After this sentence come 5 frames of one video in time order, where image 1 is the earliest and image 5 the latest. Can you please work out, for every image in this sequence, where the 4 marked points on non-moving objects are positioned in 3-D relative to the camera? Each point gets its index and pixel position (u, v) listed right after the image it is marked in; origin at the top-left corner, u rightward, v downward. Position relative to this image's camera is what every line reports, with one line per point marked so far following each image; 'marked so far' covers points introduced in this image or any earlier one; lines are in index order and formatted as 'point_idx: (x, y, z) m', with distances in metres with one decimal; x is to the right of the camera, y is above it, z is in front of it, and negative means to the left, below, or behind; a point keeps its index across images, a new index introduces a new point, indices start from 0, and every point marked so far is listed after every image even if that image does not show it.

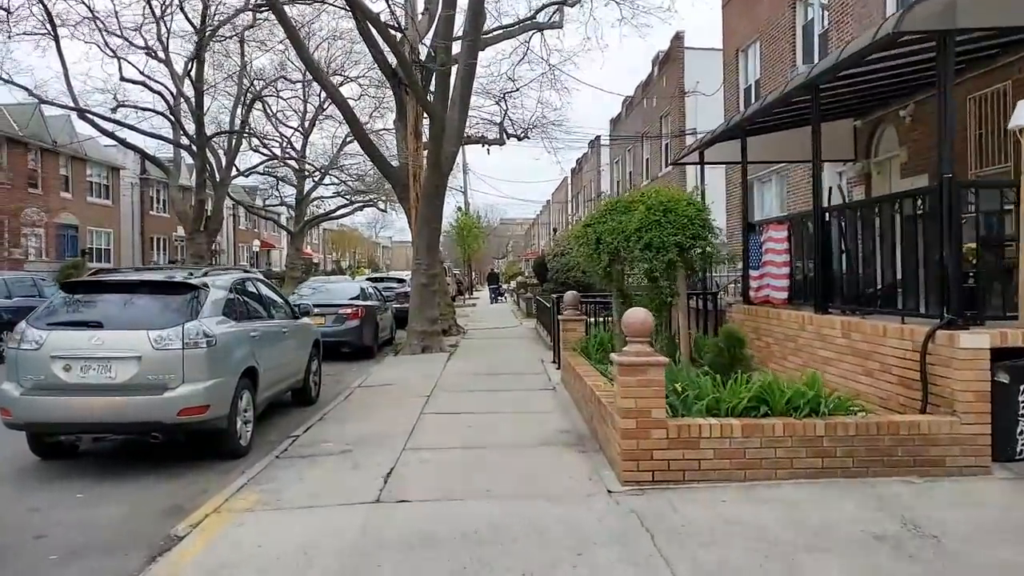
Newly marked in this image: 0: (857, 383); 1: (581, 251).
0: (+3.5, -1.0, +7.2) m
1: (+1.0, +0.5, +10.5) m
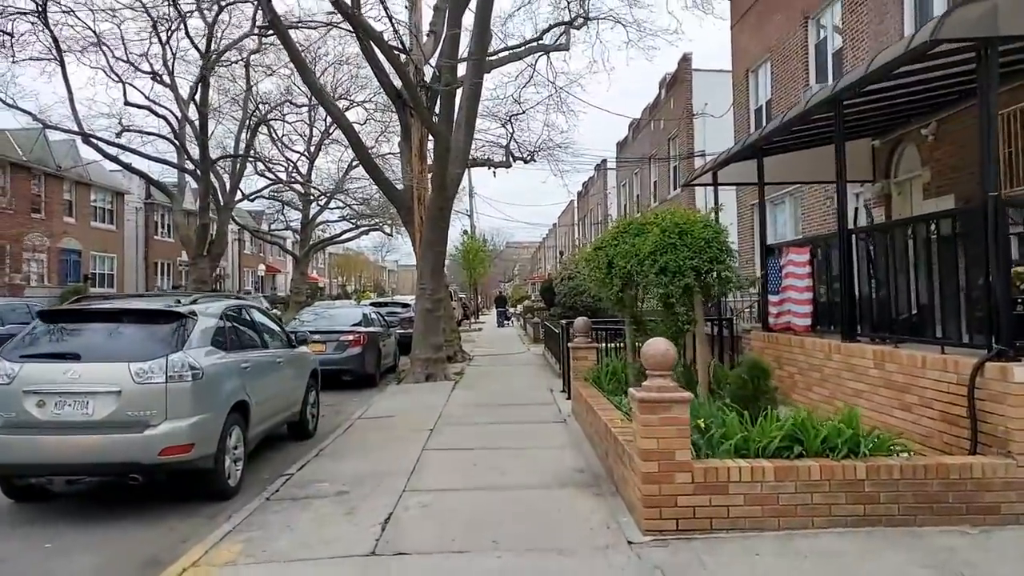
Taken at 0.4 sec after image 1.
0: (+3.6, -1.2, +6.7) m
1: (+1.1, +0.2, +10.0) m
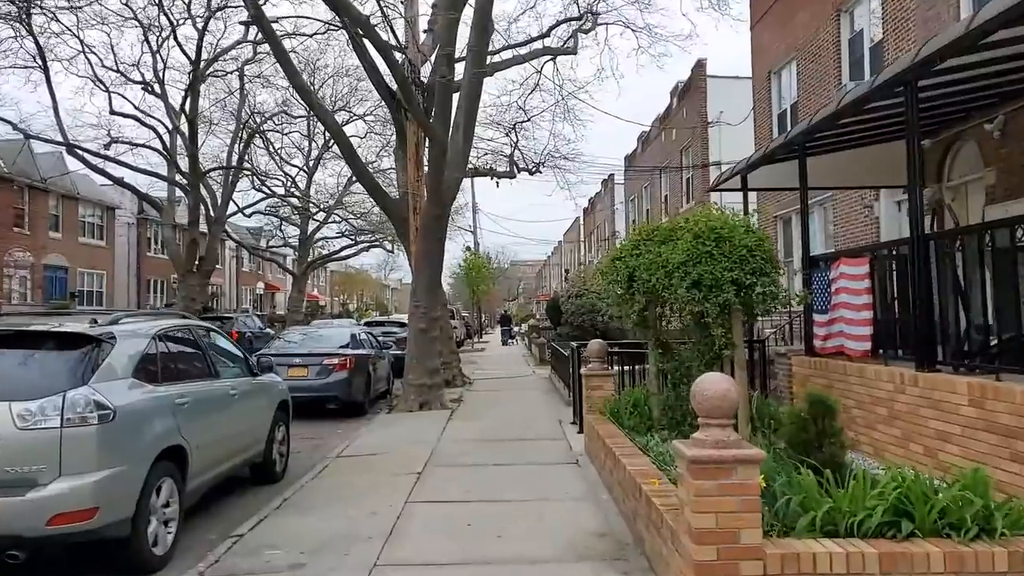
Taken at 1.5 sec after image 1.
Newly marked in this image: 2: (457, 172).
0: (+3.6, -1.3, +5.2) m
1: (+1.2, 0.0, +8.6) m
2: (-1.0, +2.1, +12.9) m
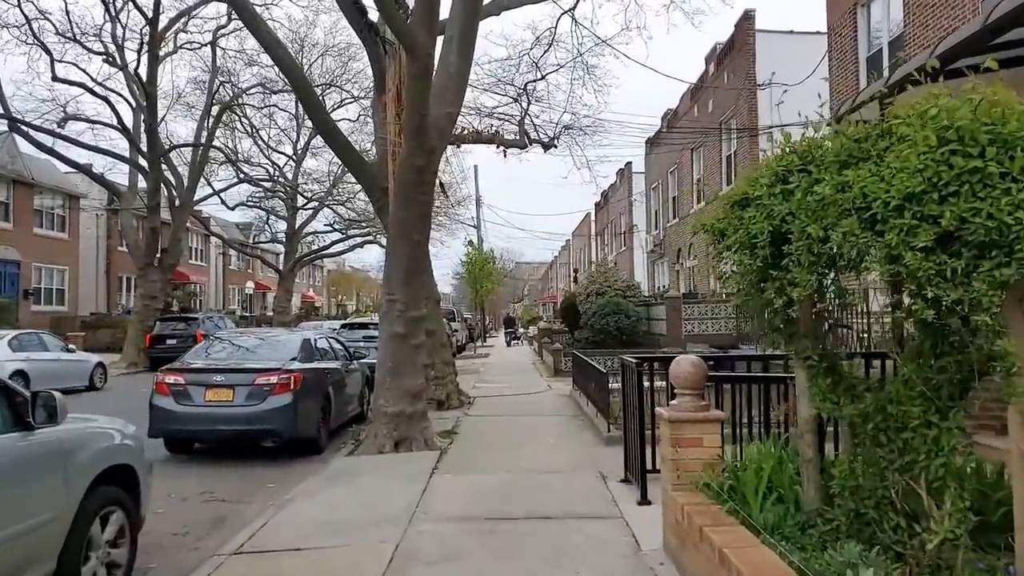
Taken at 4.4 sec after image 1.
0: (+3.7, -1.2, +1.3) m
1: (+1.3, +0.1, +4.7) m
2: (-0.8, +2.3, +9.1) m
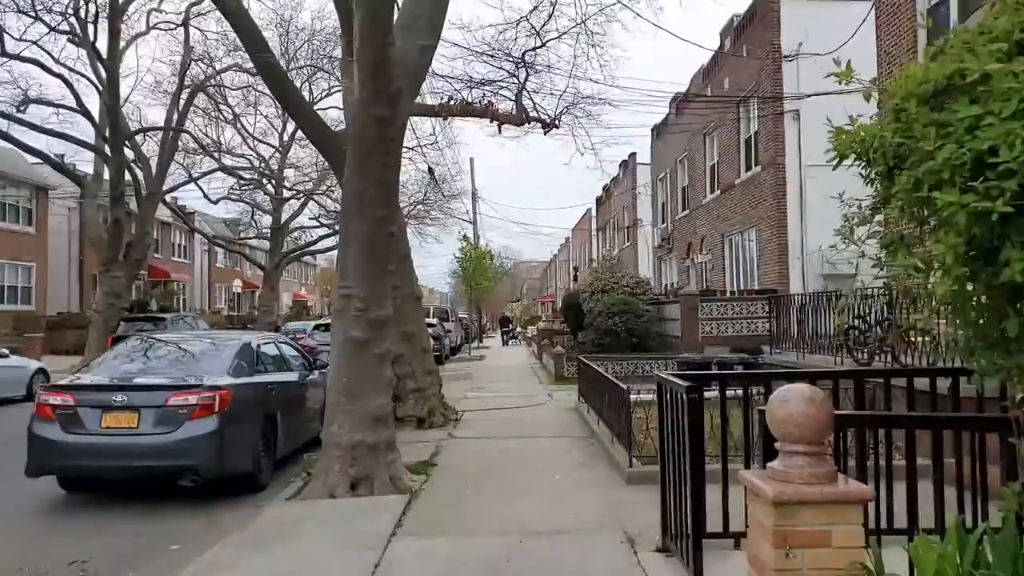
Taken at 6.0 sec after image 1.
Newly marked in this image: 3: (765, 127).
0: (+3.7, -1.1, -0.7) m
1: (+1.3, +0.2, +2.6) m
2: (-0.9, +2.4, +7.0) m
3: (+6.2, +3.9, +17.5) m
